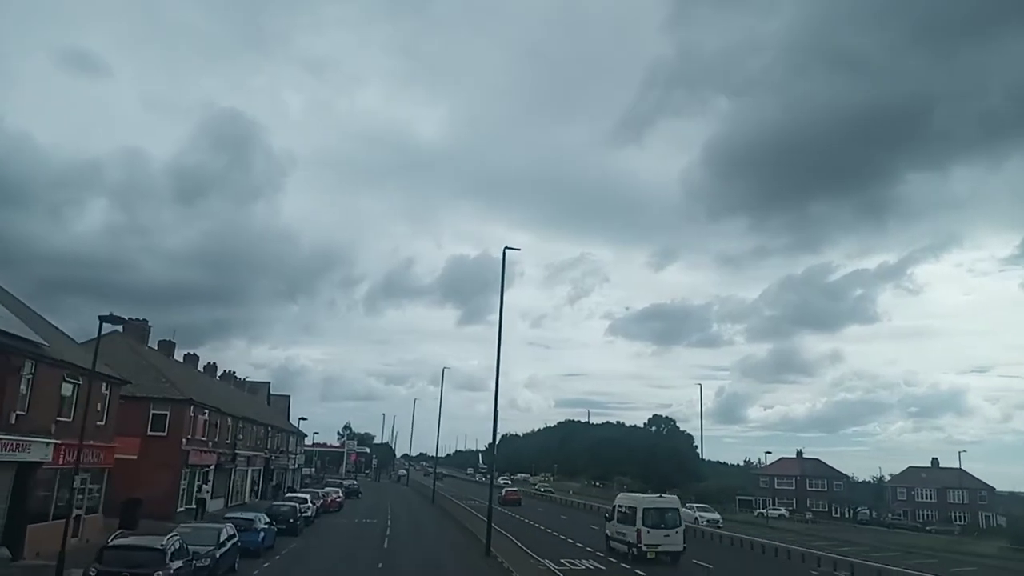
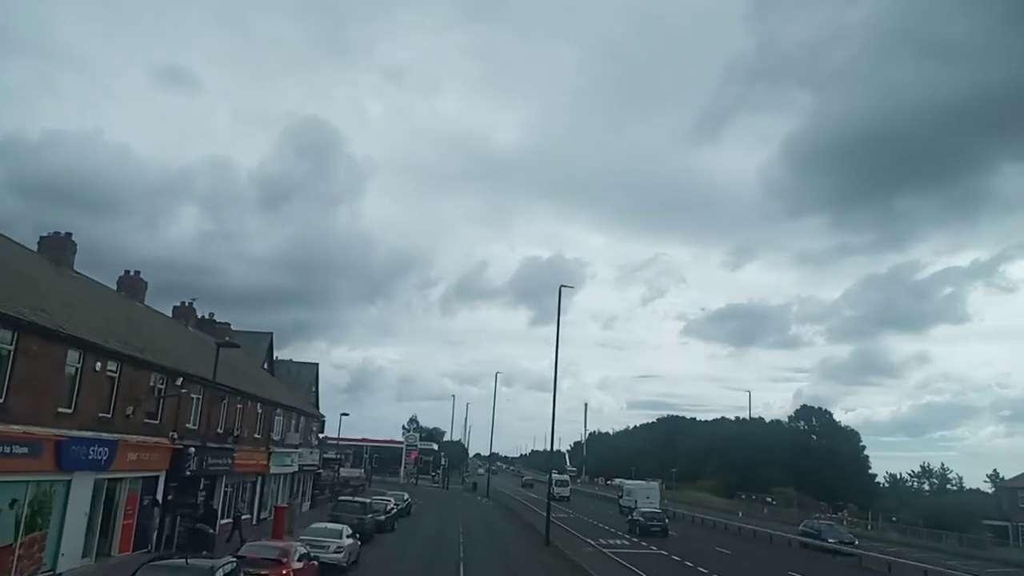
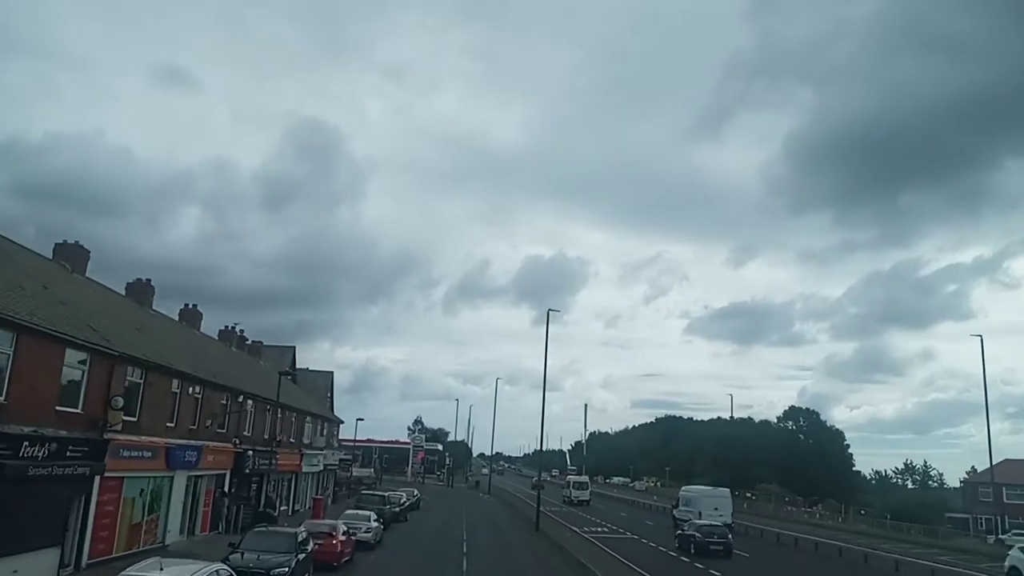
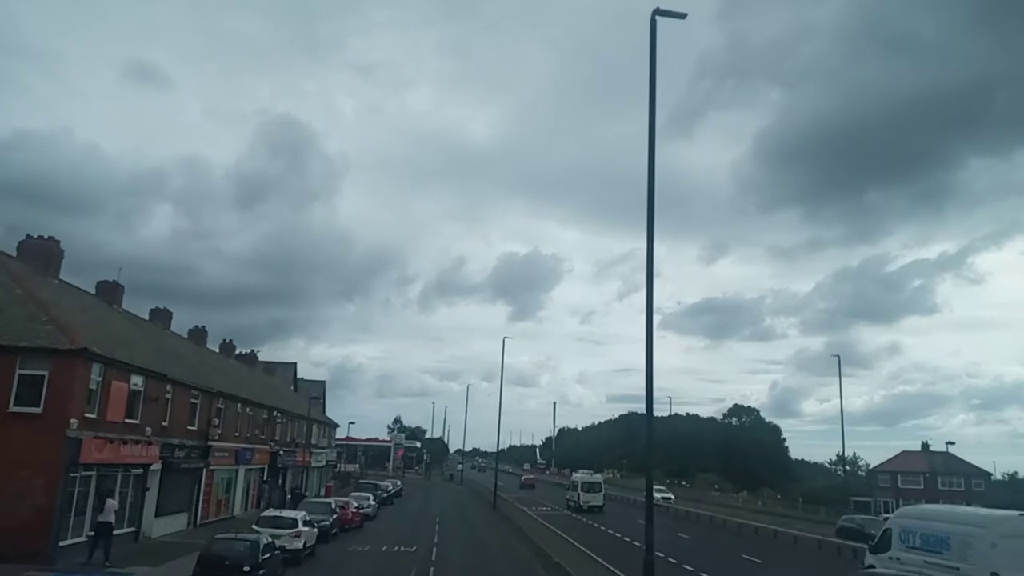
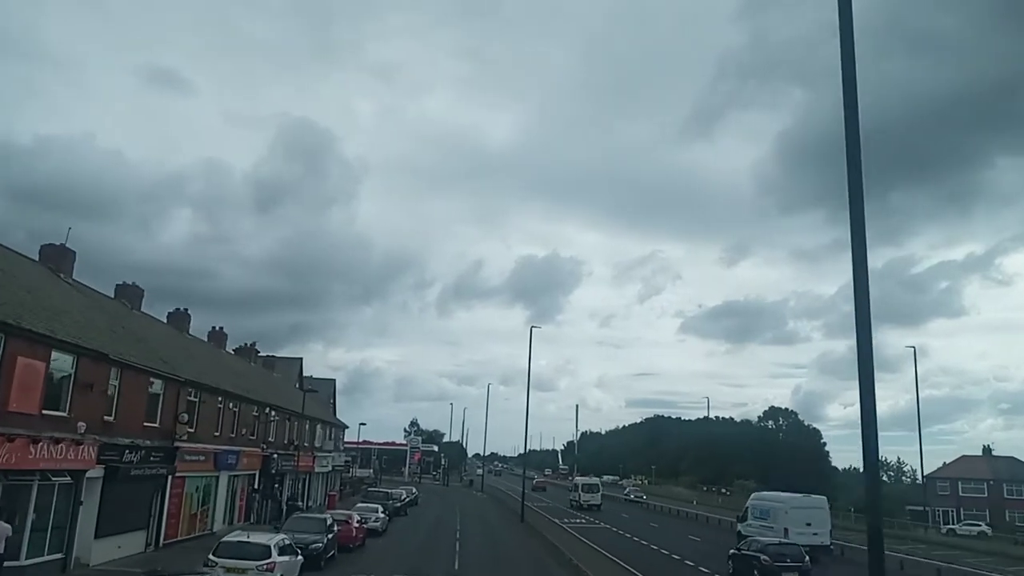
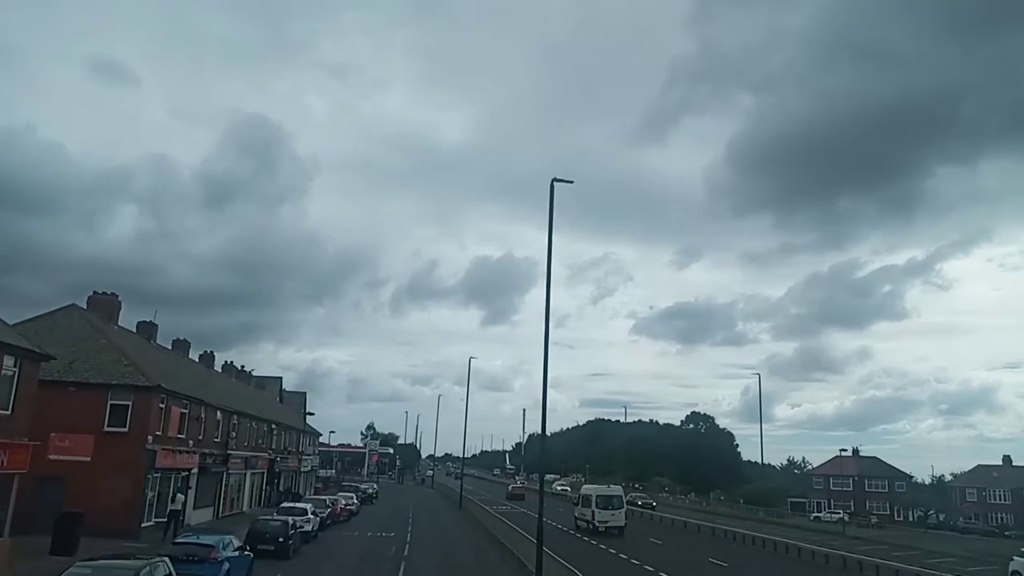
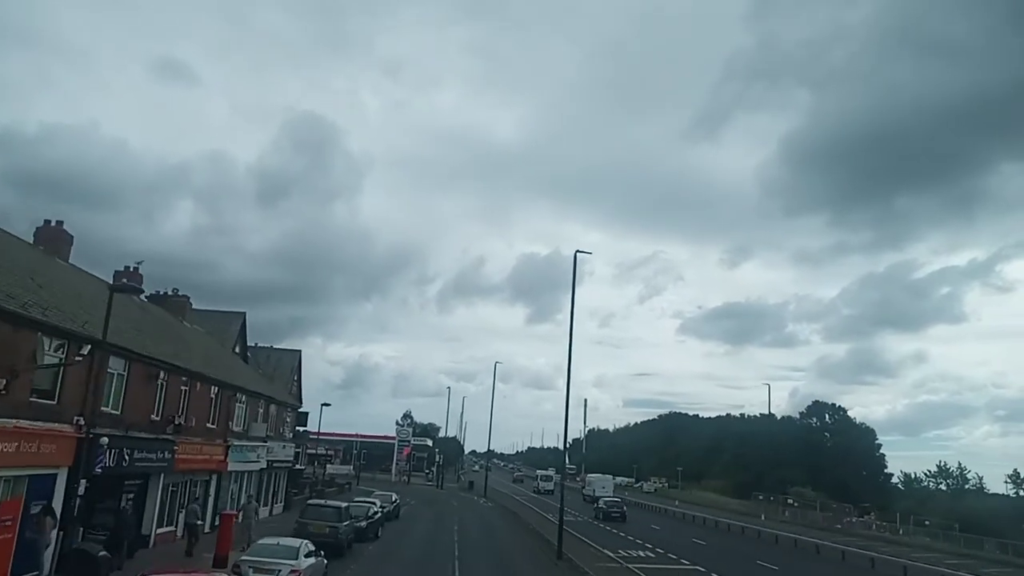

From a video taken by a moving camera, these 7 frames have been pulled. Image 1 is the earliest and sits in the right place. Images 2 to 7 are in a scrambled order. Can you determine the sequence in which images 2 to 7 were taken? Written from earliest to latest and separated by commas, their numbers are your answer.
6, 4, 5, 3, 2, 7
